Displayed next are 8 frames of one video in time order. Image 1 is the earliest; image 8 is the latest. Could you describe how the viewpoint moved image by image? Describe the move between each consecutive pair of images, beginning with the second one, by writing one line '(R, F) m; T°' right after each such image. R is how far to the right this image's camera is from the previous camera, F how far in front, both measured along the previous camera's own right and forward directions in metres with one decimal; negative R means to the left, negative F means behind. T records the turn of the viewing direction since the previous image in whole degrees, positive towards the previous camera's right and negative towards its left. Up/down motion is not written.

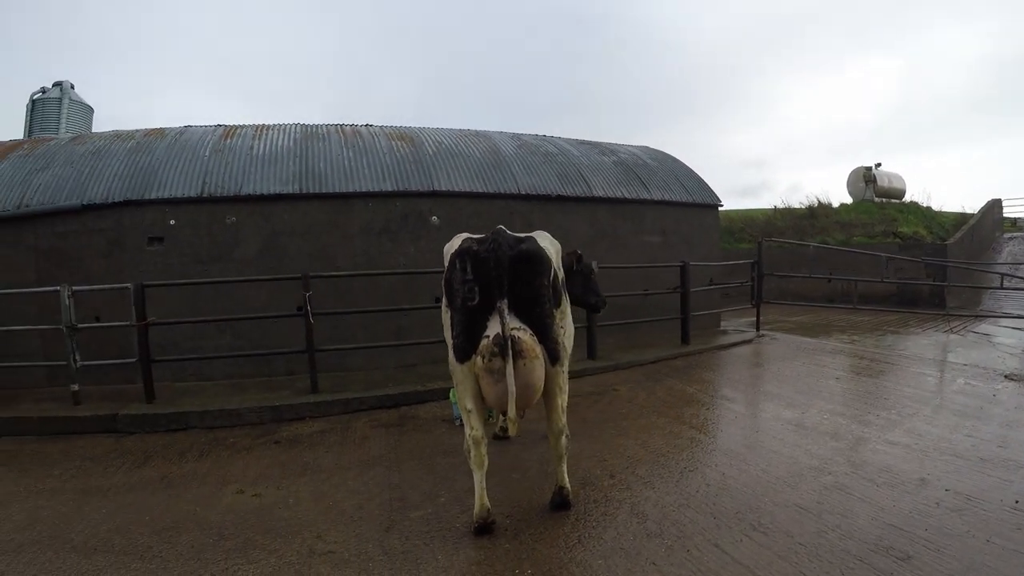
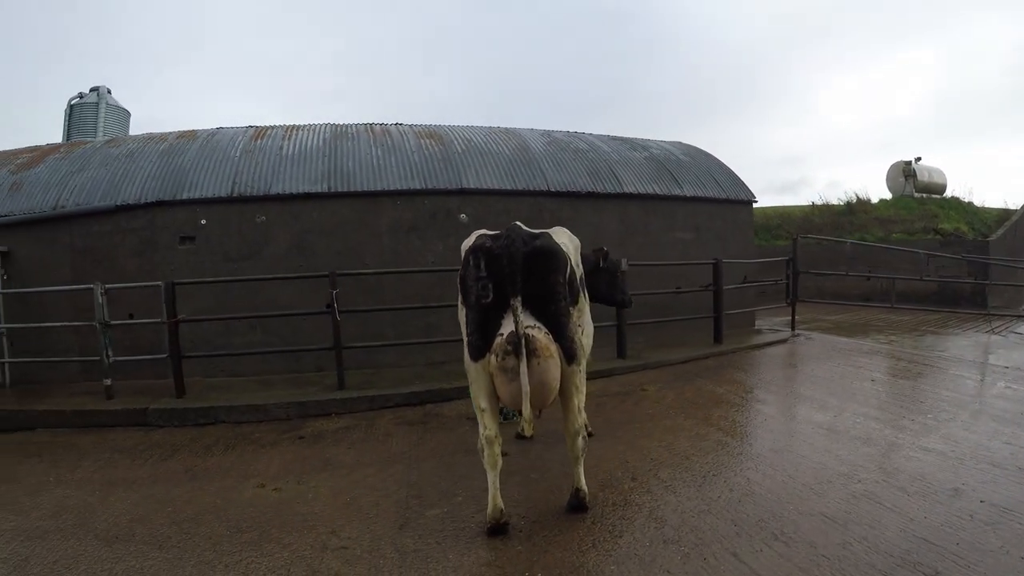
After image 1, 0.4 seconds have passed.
(+0.1, +0.1) m; -4°
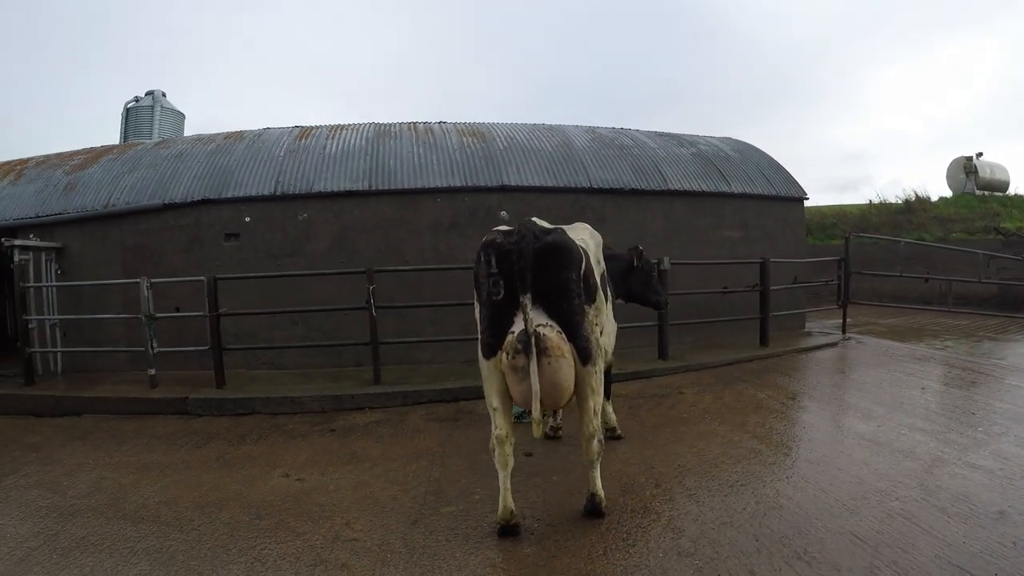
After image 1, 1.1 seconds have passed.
(+0.2, +0.1) m; -6°
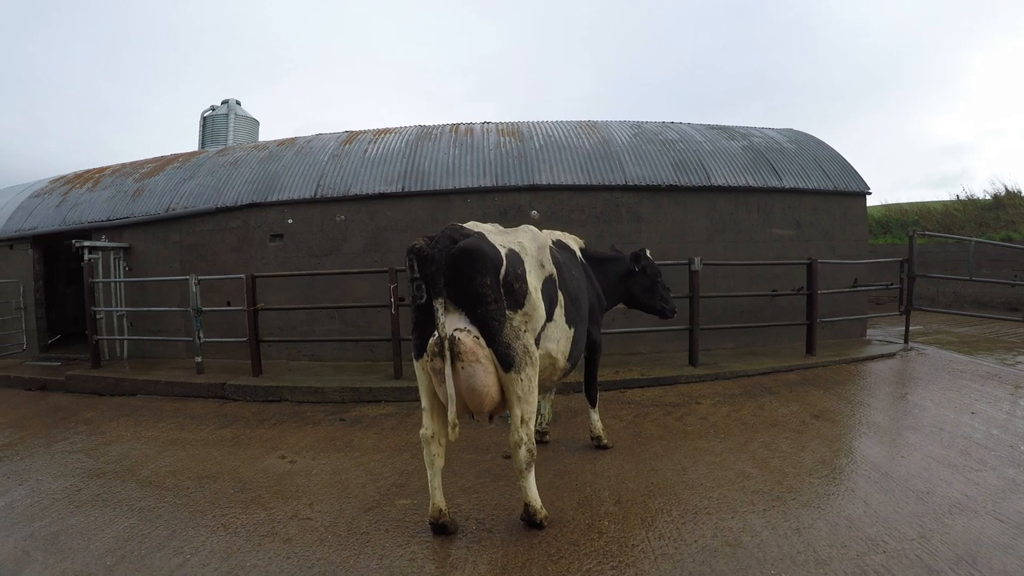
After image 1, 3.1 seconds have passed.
(+0.9, +0.1) m; -11°
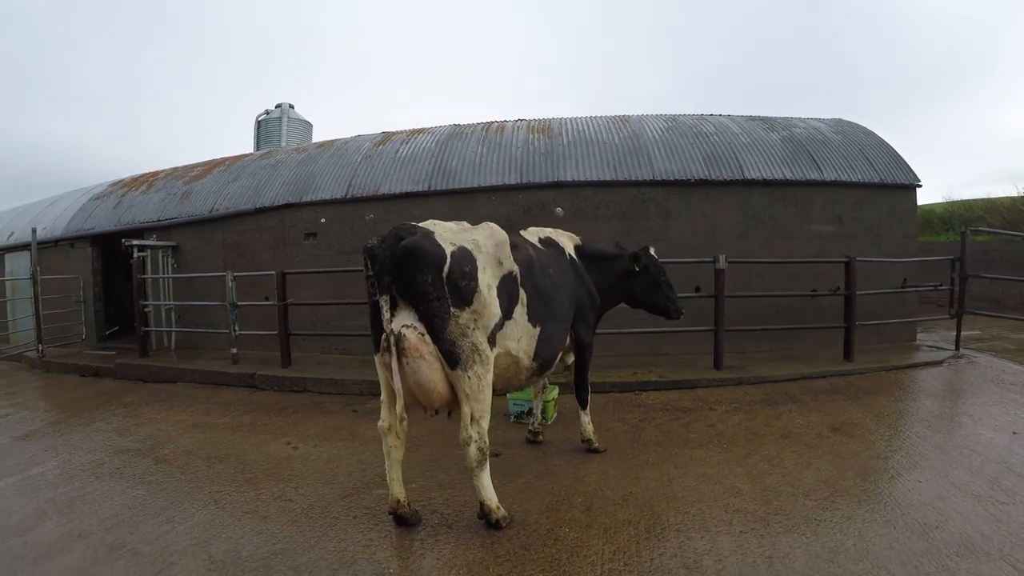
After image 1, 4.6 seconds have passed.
(+0.6, +0.1) m; -8°
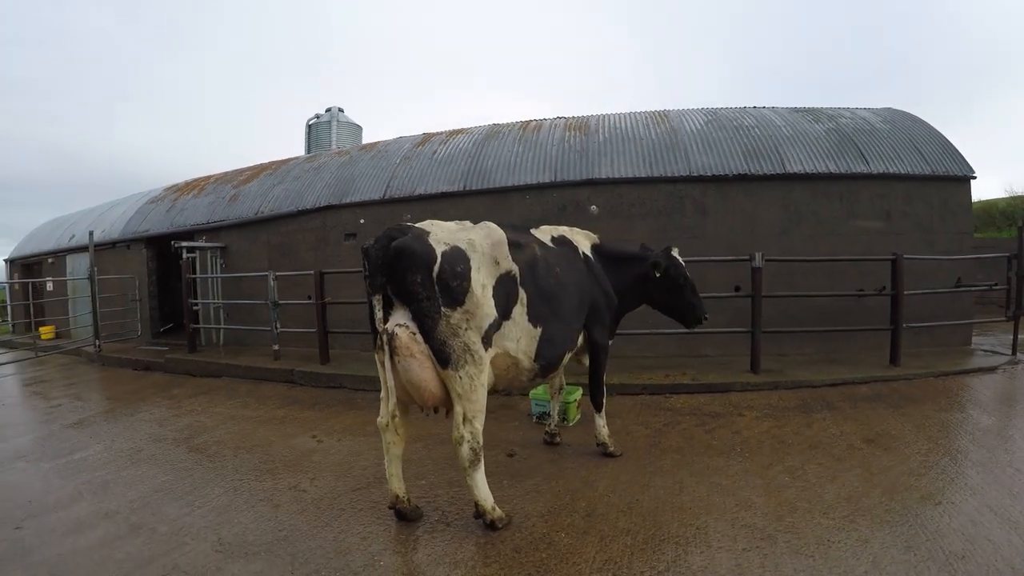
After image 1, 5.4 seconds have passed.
(+0.3, 0.0) m; -6°
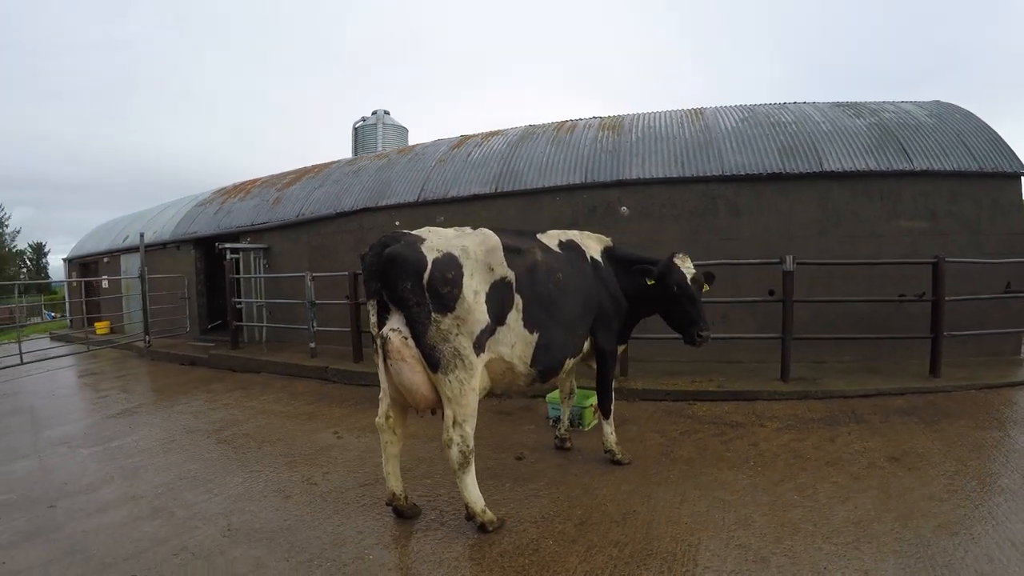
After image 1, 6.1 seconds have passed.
(+0.4, 0.0) m; -6°
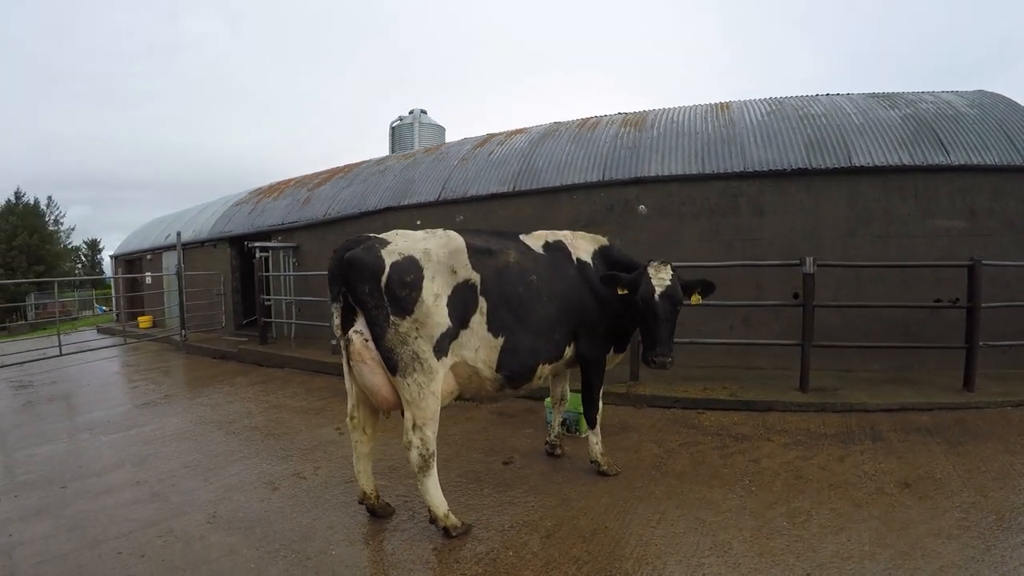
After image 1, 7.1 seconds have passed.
(+0.5, +0.1) m; -6°
